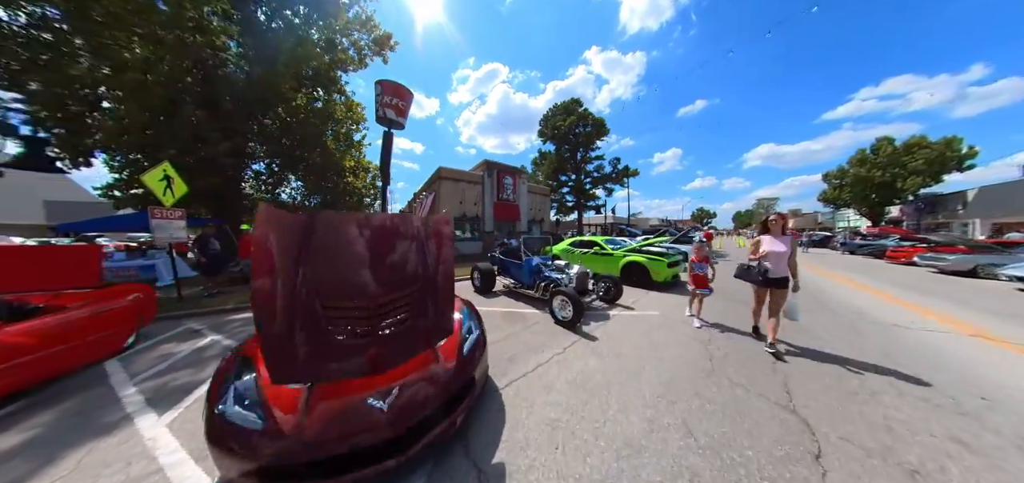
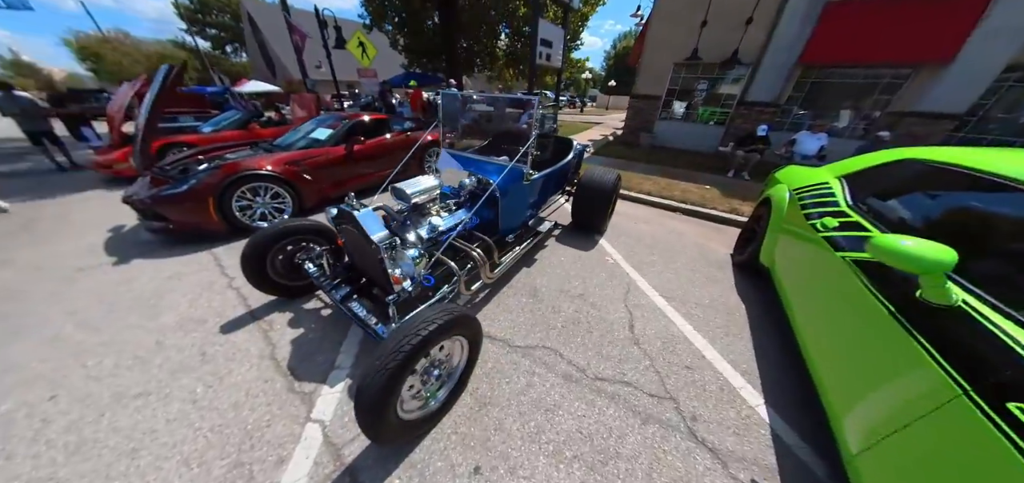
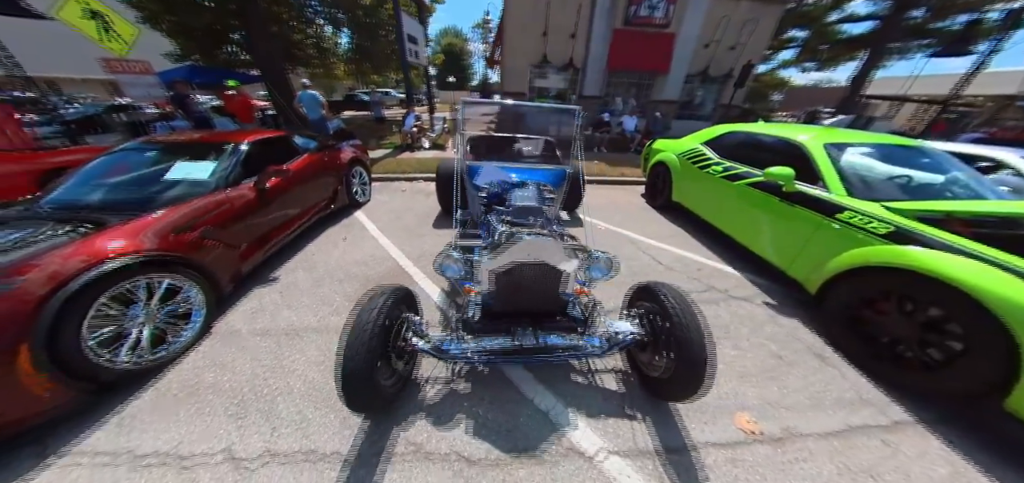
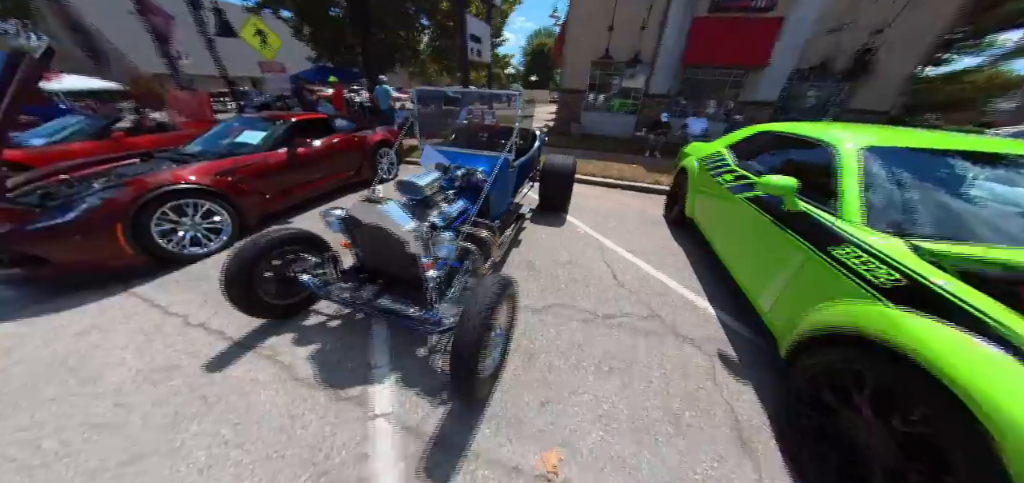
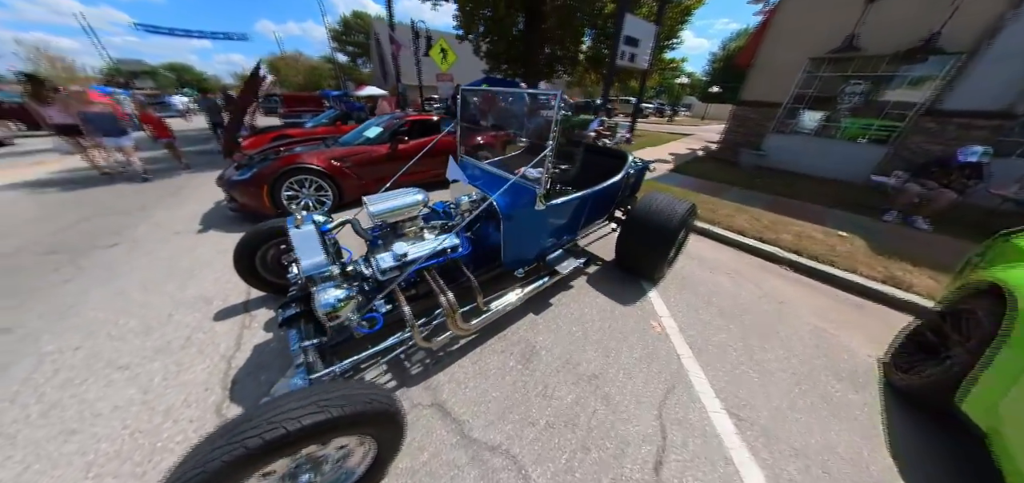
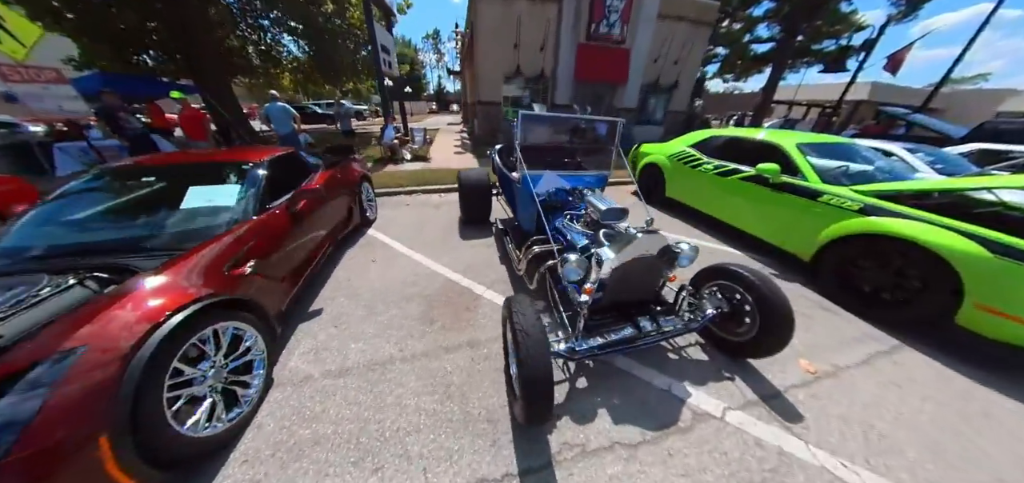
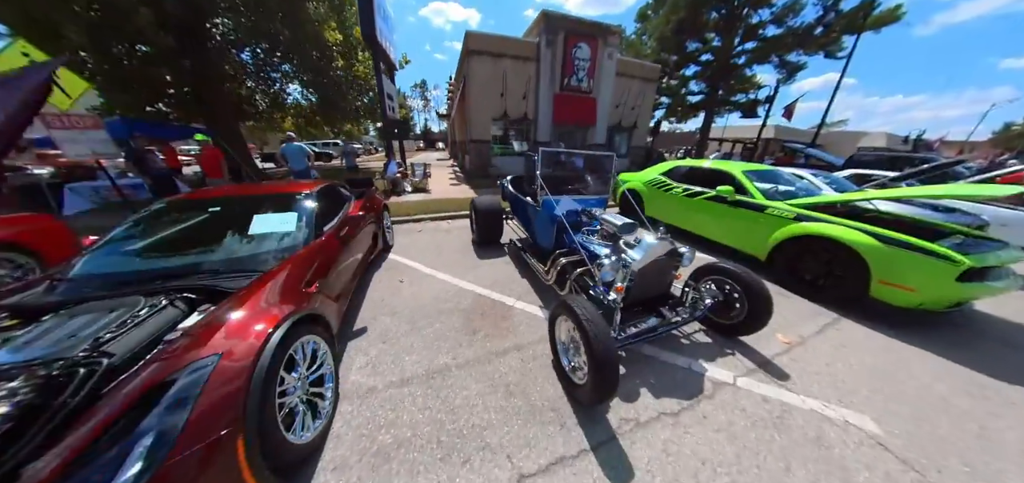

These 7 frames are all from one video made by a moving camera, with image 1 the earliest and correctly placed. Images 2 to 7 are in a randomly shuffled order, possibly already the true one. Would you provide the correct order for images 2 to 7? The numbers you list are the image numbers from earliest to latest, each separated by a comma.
7, 6, 3, 4, 2, 5
